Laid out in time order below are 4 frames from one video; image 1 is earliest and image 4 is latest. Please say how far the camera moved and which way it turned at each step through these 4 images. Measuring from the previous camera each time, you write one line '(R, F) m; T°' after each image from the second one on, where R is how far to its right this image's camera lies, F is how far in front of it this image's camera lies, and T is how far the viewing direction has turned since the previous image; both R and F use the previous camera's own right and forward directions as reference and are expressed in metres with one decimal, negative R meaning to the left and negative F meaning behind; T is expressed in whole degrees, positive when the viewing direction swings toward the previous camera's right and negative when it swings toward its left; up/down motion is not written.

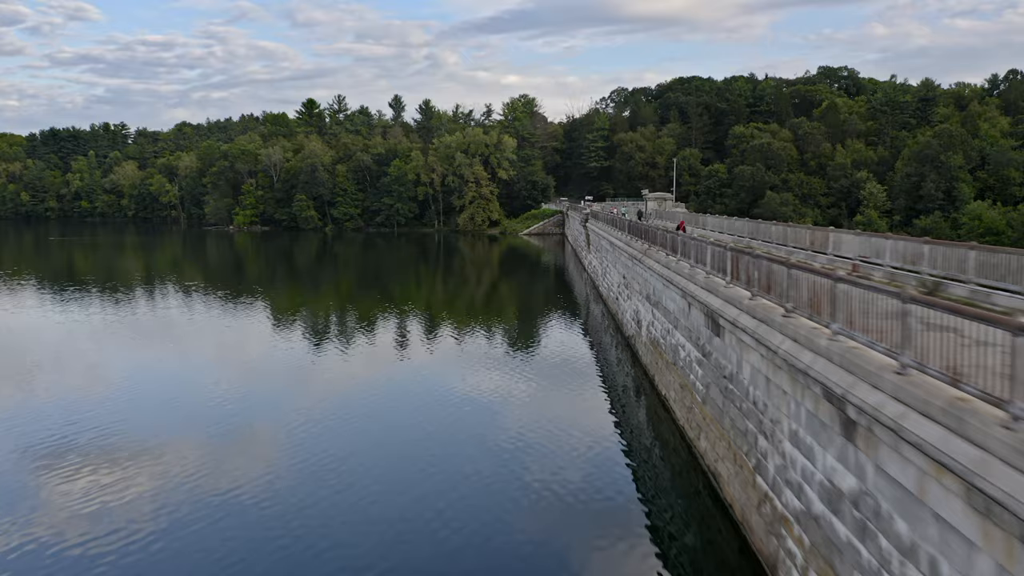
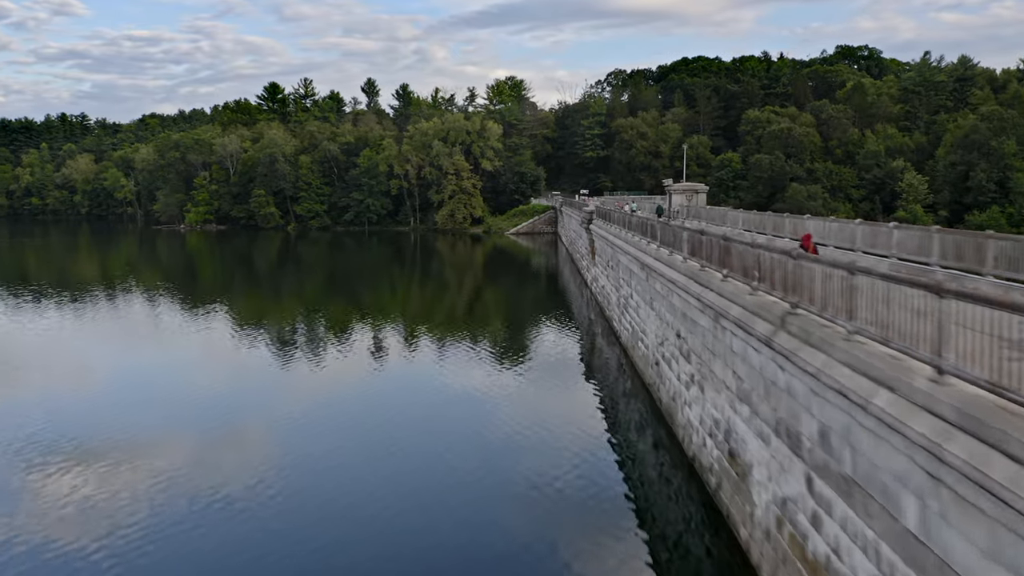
(+0.3, +4.5) m; +1°
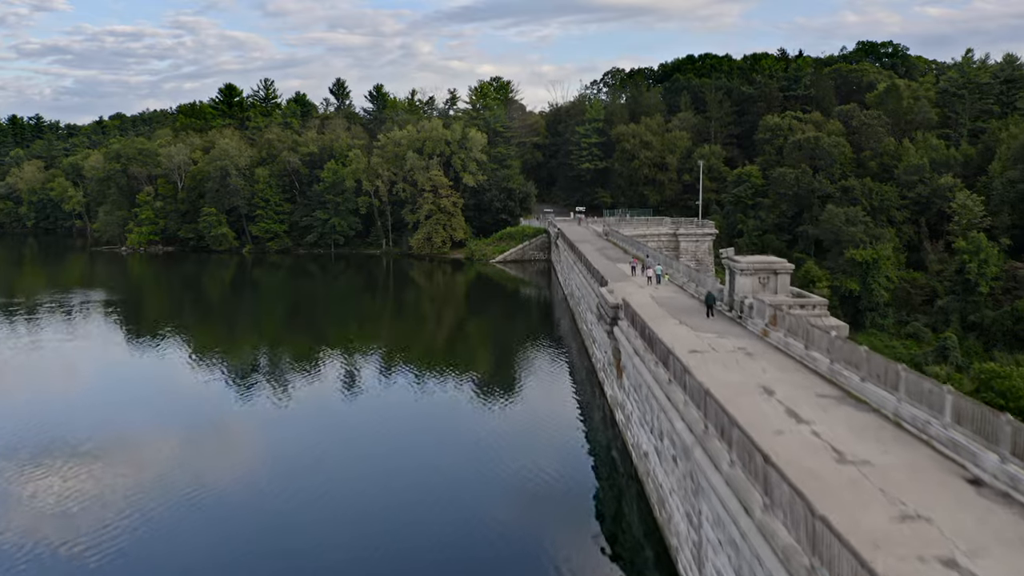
(+0.1, +4.3) m; +1°
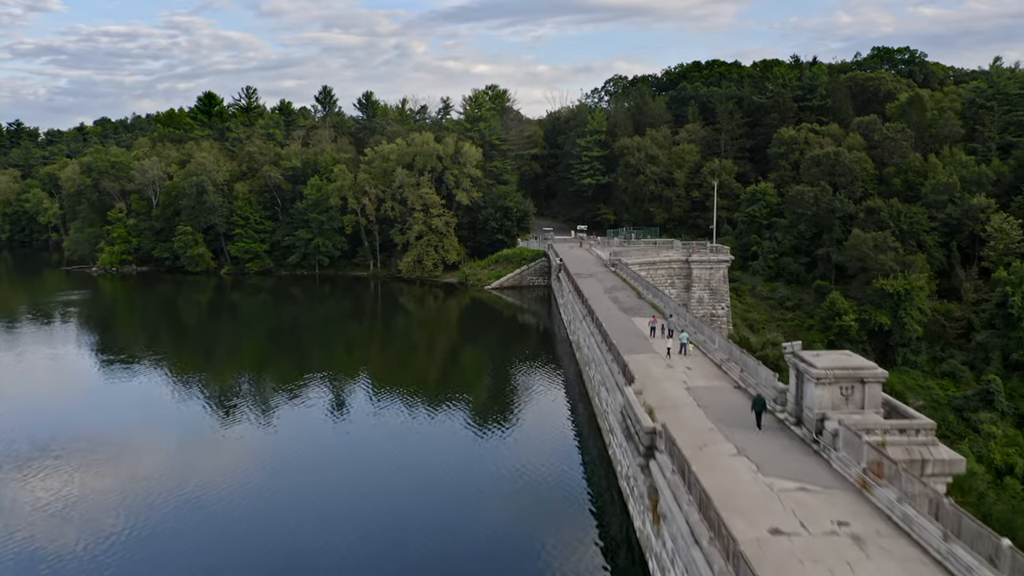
(0.0, +2.0) m; 0°
